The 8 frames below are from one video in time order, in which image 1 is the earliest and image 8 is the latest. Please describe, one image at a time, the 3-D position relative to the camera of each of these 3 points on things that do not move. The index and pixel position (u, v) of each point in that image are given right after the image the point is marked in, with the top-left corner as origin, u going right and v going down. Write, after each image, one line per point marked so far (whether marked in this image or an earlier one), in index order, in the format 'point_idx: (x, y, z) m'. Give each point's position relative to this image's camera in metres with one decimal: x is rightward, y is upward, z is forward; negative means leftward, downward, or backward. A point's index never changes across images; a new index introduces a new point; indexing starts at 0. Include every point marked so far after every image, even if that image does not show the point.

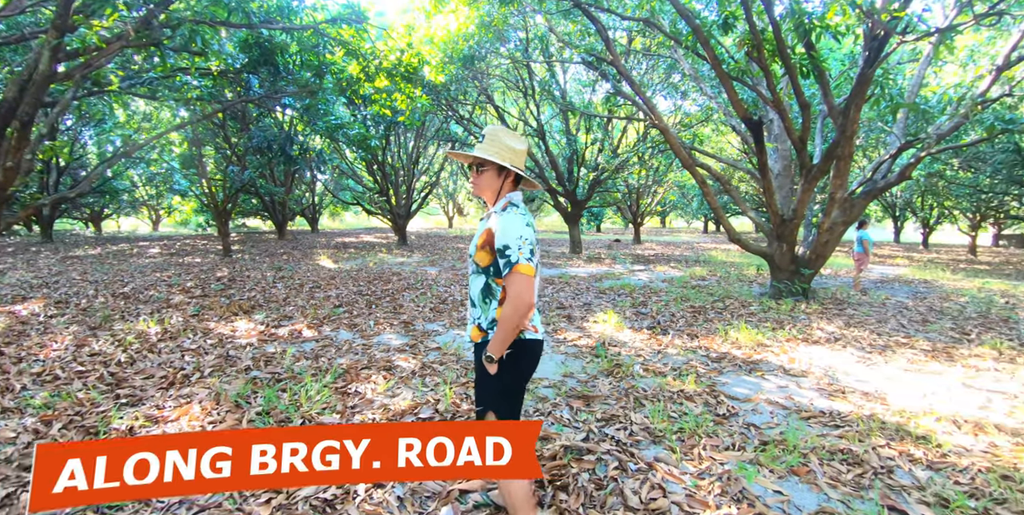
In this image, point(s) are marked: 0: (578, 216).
0: (+2.2, +1.4, +18.4) m
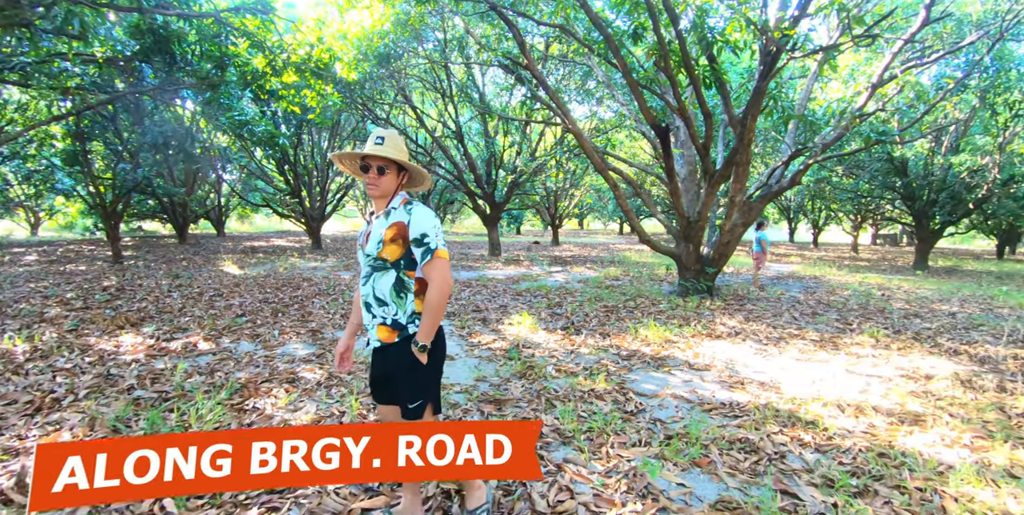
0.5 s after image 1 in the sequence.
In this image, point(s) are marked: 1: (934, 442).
0: (-0.5, +1.3, +18.4) m
1: (+2.5, -1.1, +3.3) m
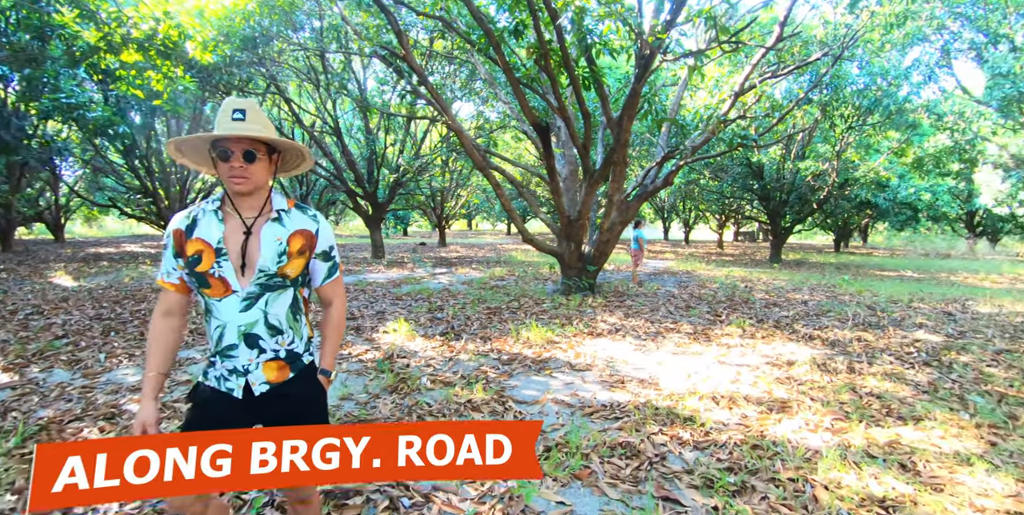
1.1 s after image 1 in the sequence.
0: (-4.2, +1.2, +17.6) m
1: (+1.8, -1.1, +3.4) m
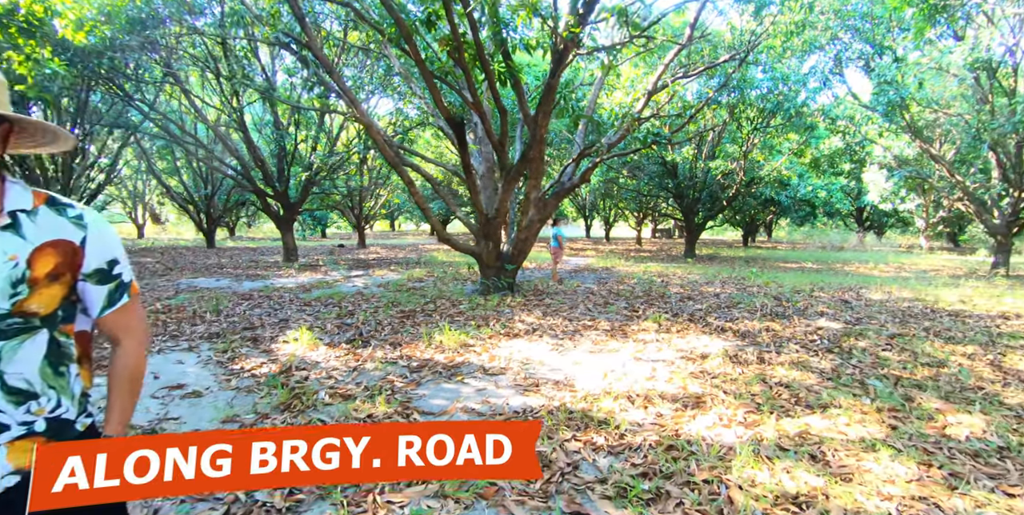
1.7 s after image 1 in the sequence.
0: (-6.6, +1.1, +16.6) m
1: (+1.2, -1.0, +3.3) m
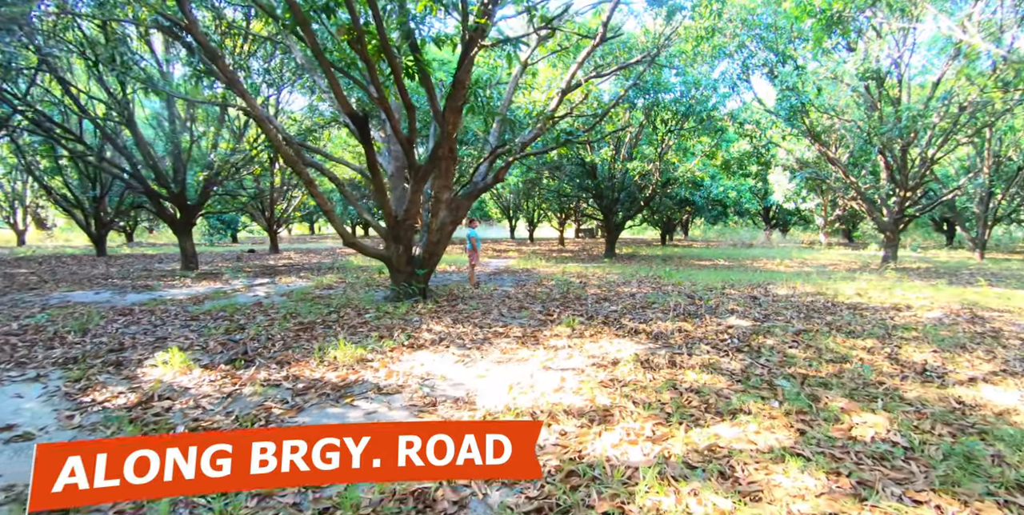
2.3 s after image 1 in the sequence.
0: (-8.9, +0.9, +15.3) m
1: (+0.6, -1.0, +3.0) m
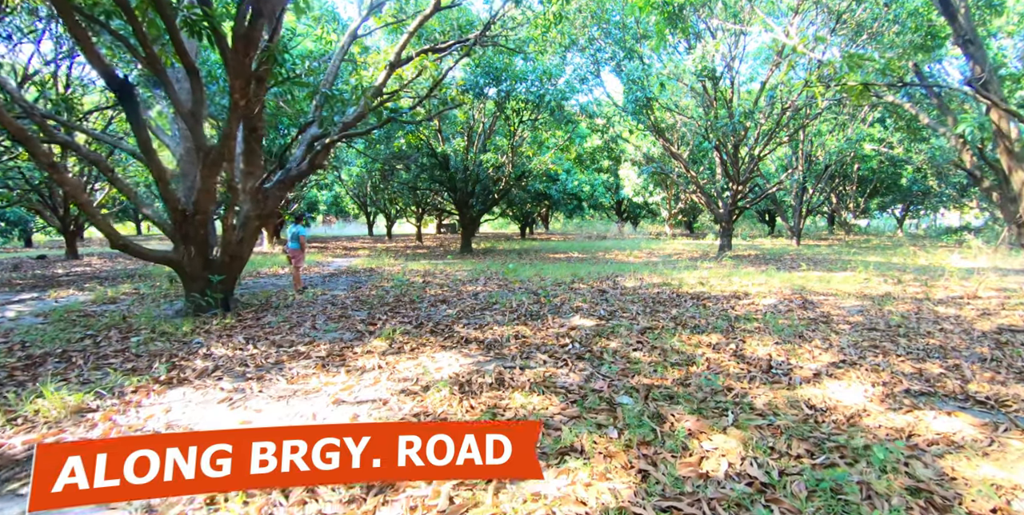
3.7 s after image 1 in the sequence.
0: (-12.6, +0.6, +11.8) m
1: (-0.4, -1.0, +2.1) m
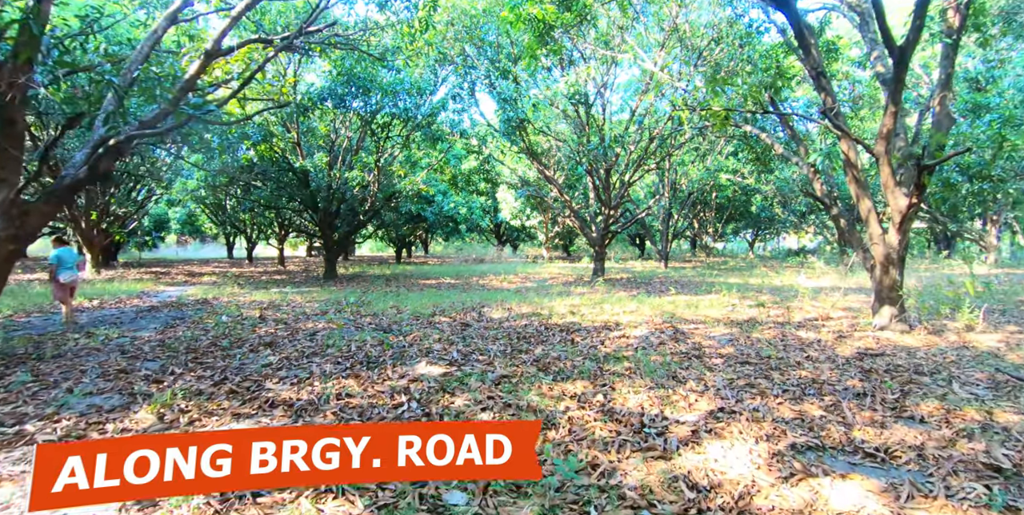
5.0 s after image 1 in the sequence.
0: (-14.9, 0.0, +8.1) m
1: (-1.0, -1.1, +1.1) m
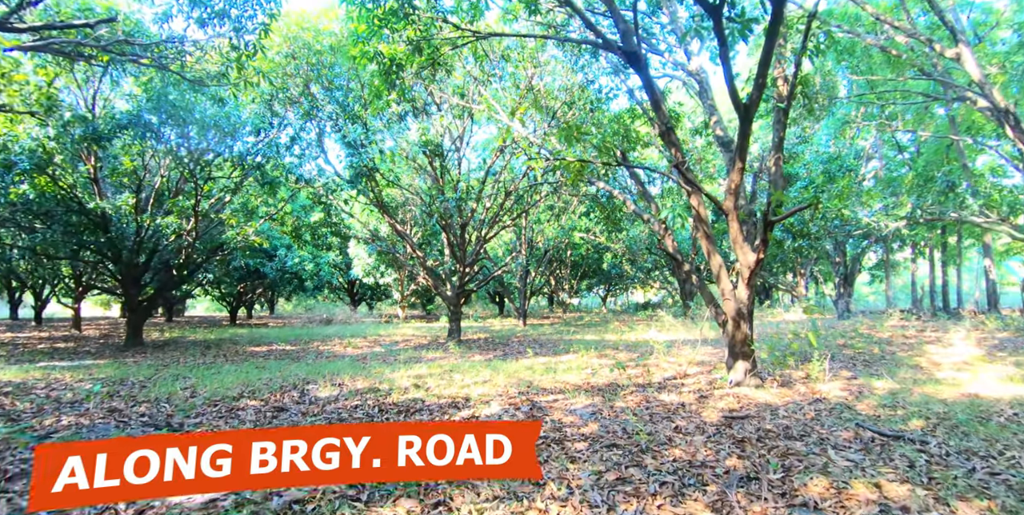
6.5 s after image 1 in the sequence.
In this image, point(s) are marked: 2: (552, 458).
0: (-16.5, -0.7, +3.2) m
1: (-1.3, -1.2, -0.2) m
2: (+0.3, -1.3, +3.6) m
